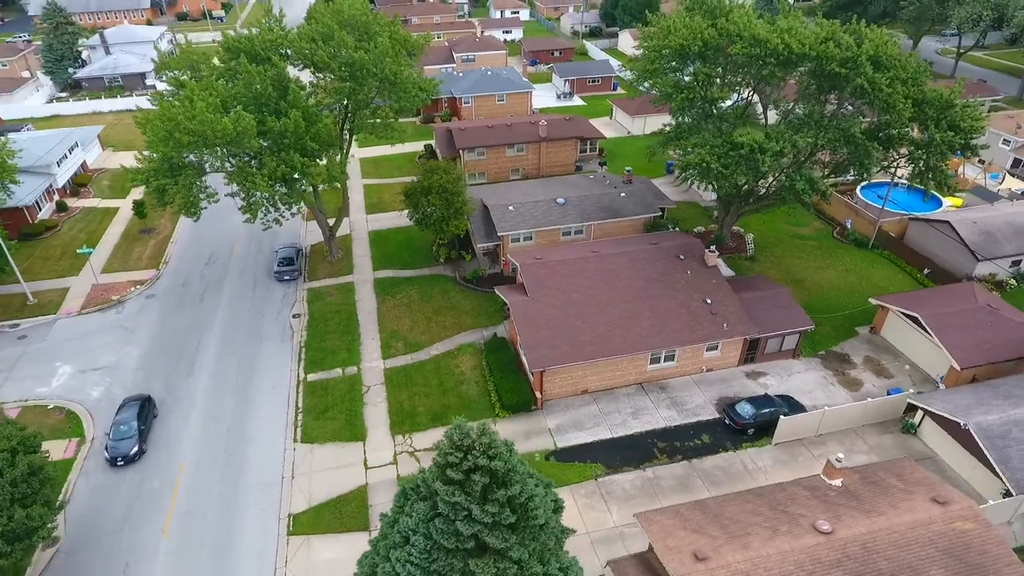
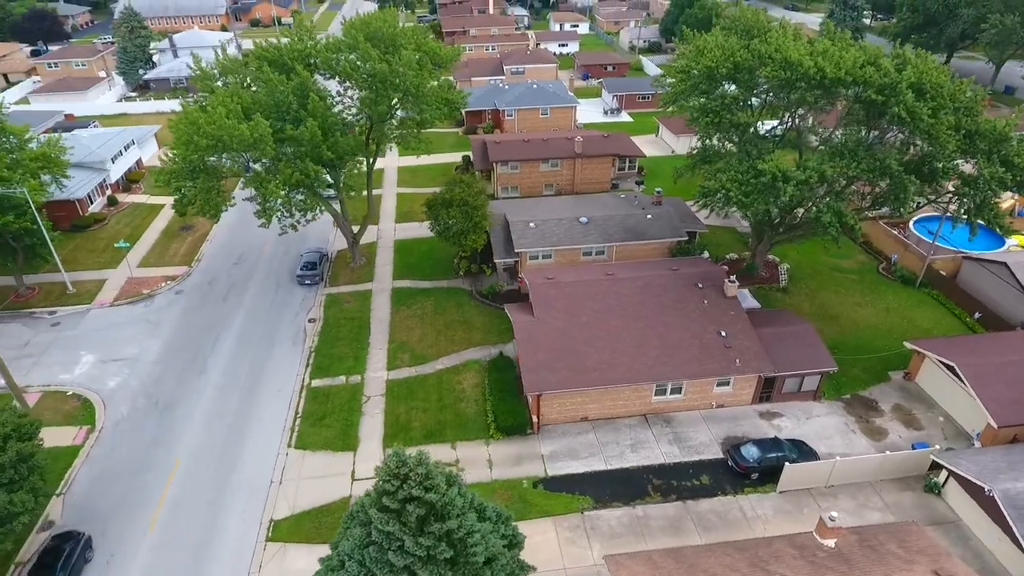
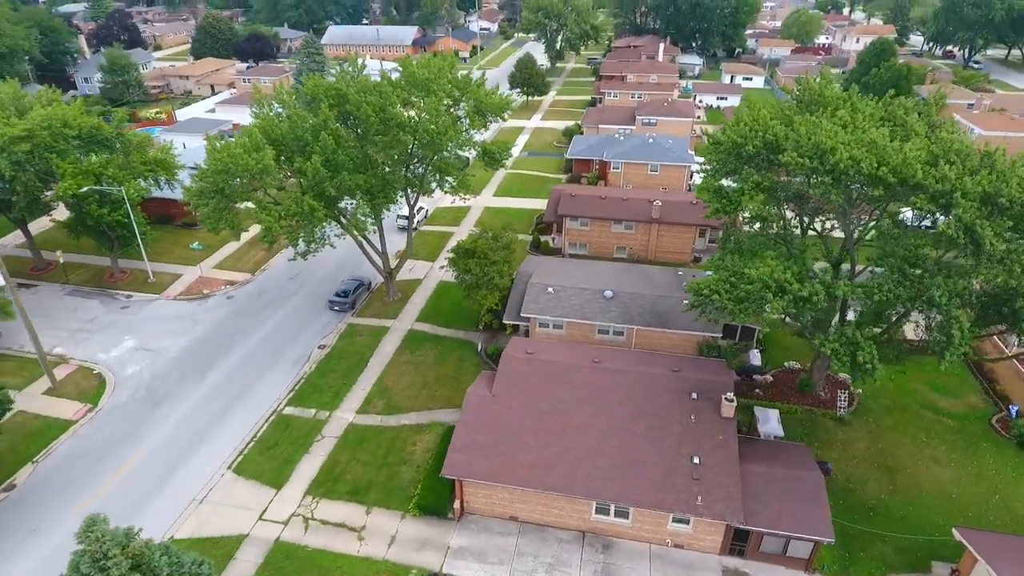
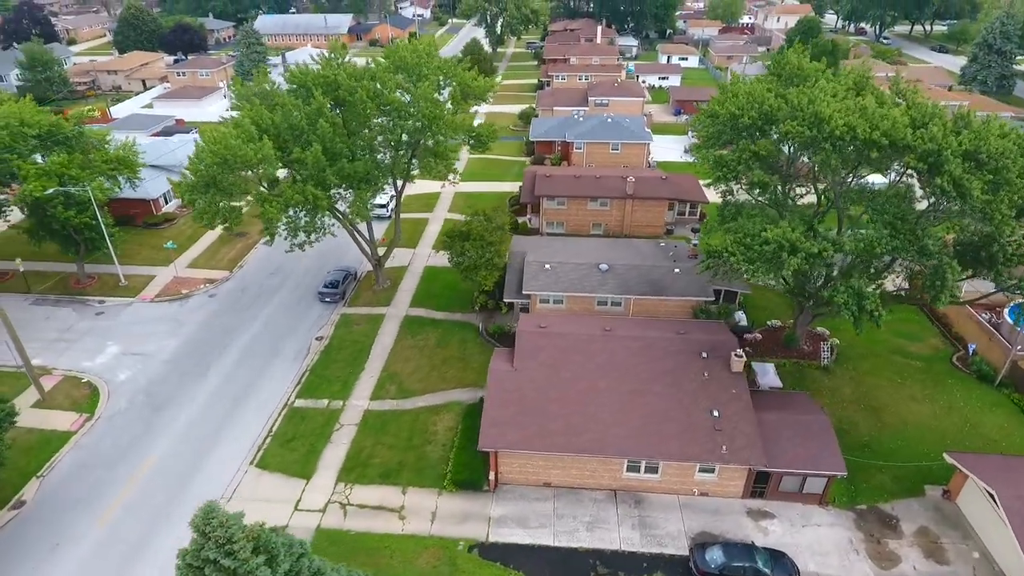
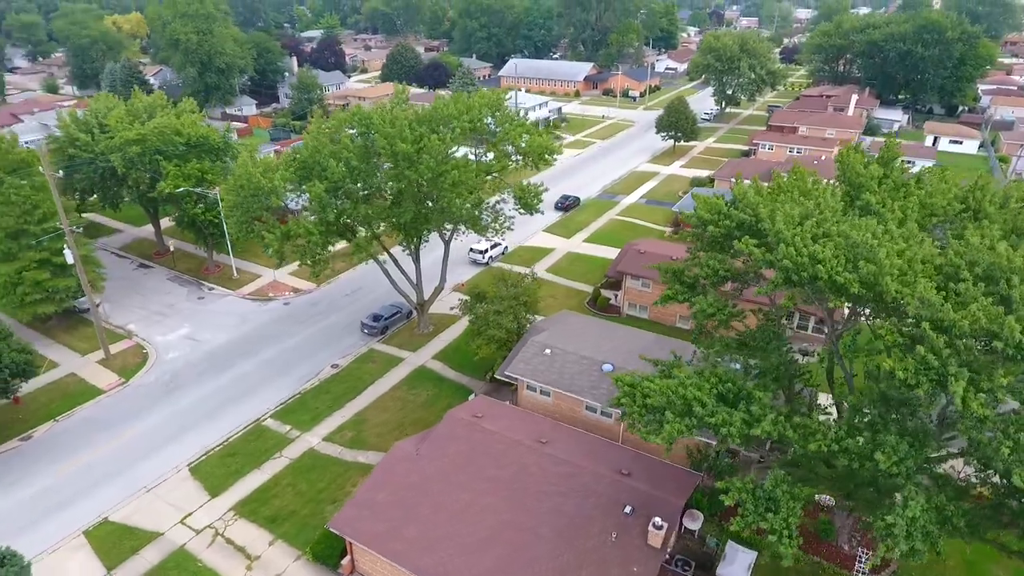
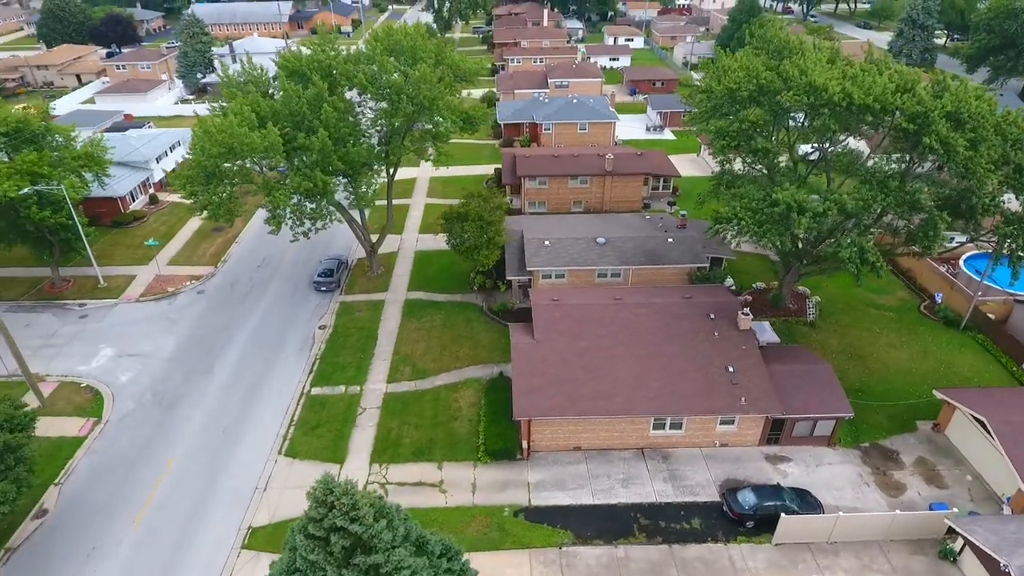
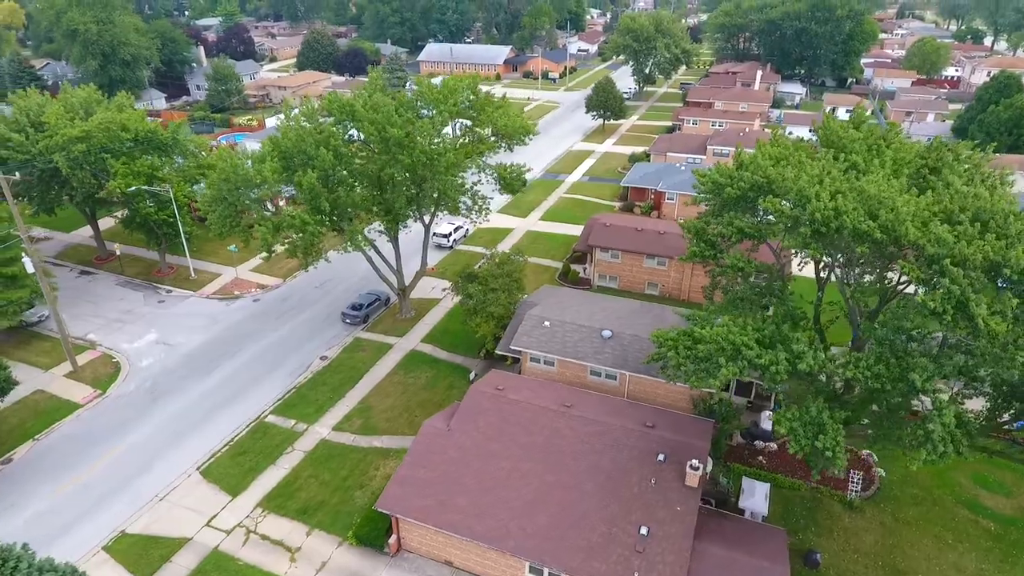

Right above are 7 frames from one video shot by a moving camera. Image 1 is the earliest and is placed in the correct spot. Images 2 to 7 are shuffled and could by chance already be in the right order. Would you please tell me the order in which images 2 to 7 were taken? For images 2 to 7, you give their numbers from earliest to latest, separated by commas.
2, 6, 4, 3, 7, 5
